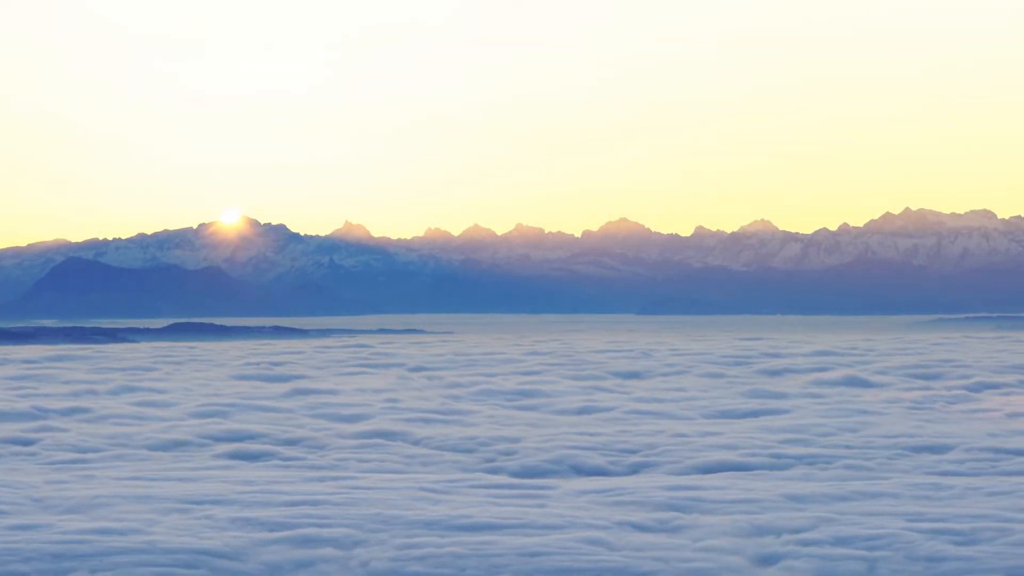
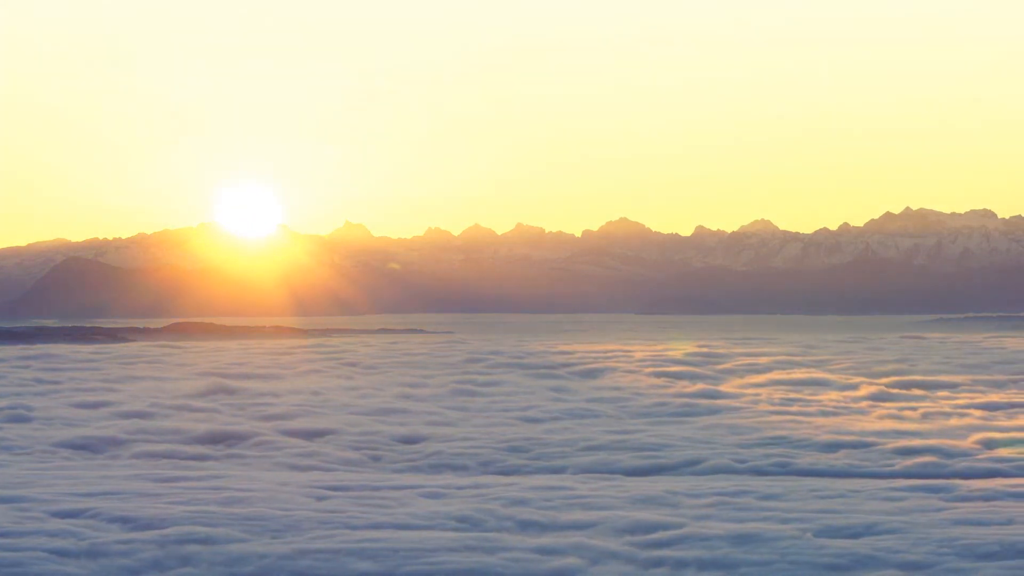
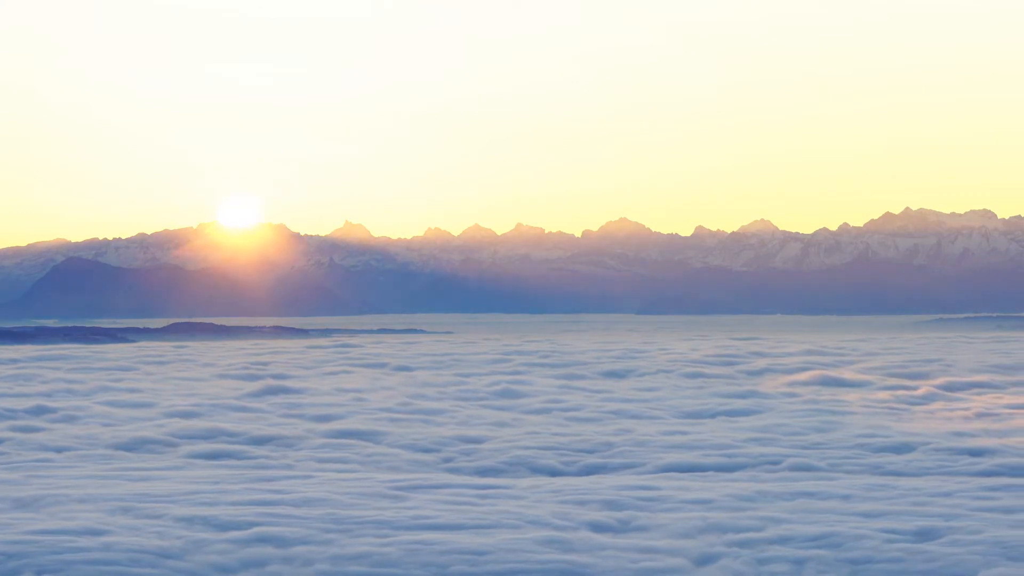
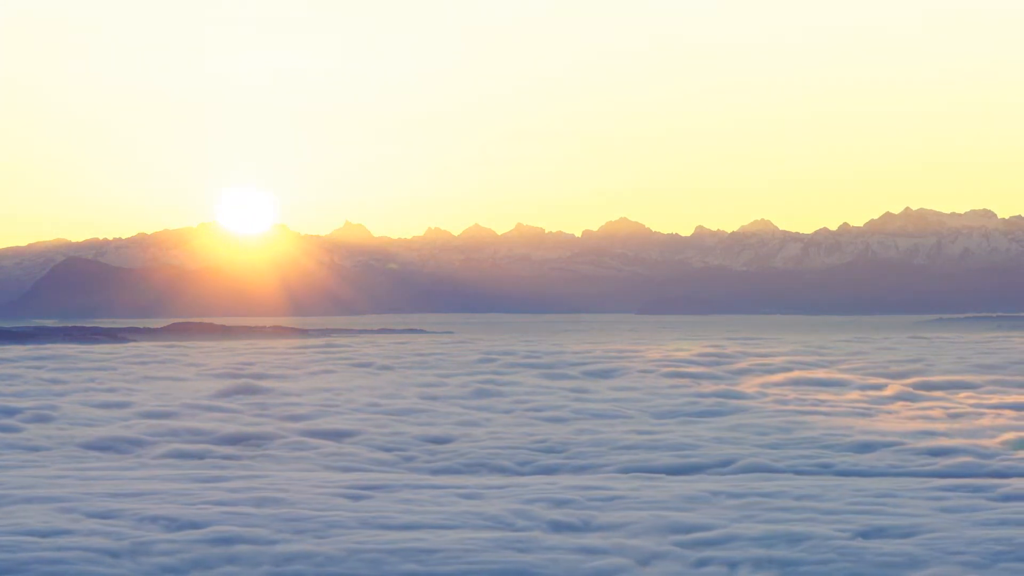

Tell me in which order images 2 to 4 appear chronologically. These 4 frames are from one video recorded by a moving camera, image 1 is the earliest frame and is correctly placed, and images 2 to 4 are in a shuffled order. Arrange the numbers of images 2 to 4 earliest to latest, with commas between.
3, 4, 2
